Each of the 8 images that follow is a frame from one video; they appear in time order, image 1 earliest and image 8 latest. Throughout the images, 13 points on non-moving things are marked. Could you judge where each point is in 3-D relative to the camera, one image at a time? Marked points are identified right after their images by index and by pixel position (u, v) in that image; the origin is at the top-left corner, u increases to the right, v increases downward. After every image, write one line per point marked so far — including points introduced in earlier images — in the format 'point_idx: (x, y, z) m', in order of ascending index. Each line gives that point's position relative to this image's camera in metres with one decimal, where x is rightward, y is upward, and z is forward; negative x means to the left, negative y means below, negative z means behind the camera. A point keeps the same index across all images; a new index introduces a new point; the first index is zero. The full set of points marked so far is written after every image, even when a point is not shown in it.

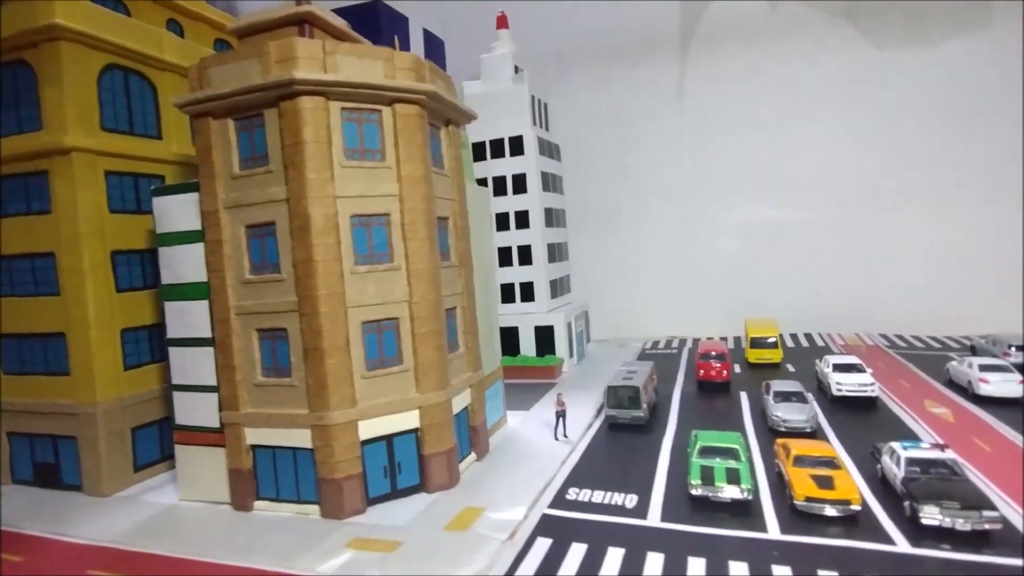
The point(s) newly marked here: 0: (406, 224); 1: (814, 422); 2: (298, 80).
0: (-2.7, +1.6, +15.1) m
1: (+9.3, -4.1, +18.3) m
2: (-4.8, +4.6, +13.3) m
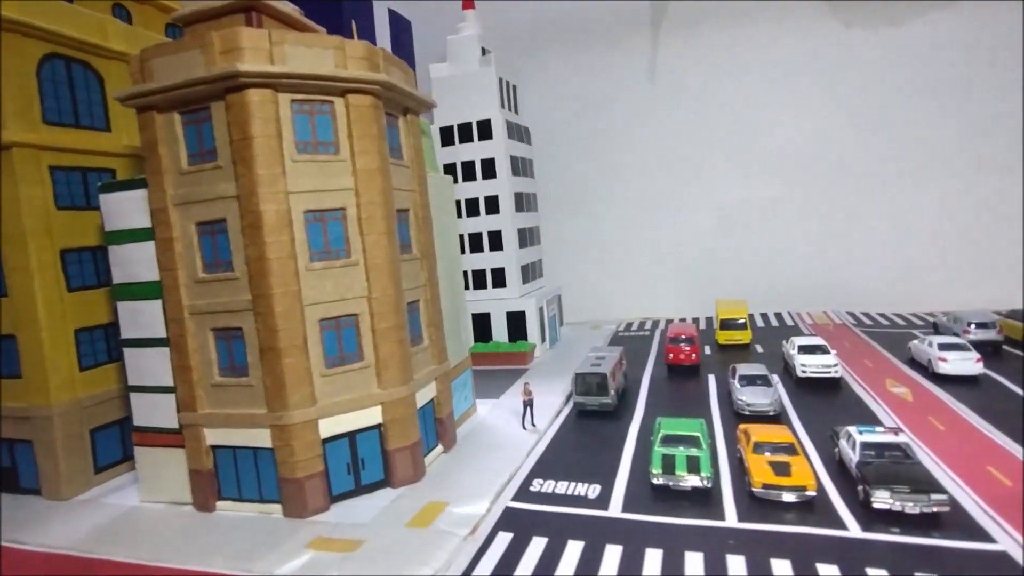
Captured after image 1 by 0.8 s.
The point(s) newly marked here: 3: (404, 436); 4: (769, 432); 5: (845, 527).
0: (-3.7, +1.7, +14.8) m
1: (+8.3, -3.6, +18.6) m
2: (-5.8, +4.6, +12.9) m
3: (-2.8, -3.8, +15.4) m
4: (+6.5, -3.6, +15.1) m
5: (+6.8, -4.9, +12.2) m
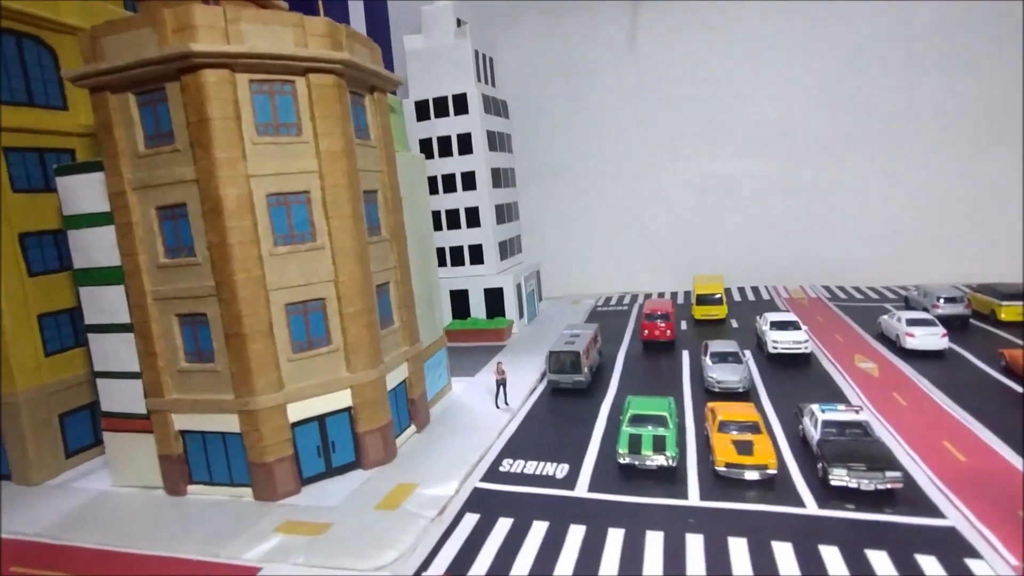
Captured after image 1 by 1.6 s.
0: (-4.5, +2.1, +14.6) m
1: (+7.4, -2.9, +18.9) m
2: (-6.6, +4.9, +12.4) m
3: (-3.6, -3.4, +15.5) m
4: (+5.7, -3.2, +15.3) m
5: (+6.1, -4.6, +12.5) m
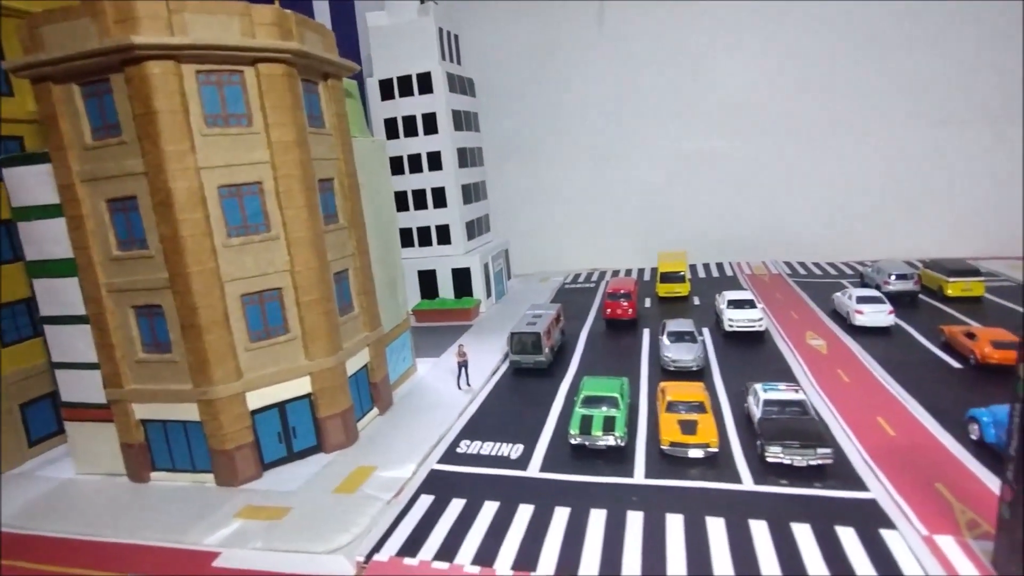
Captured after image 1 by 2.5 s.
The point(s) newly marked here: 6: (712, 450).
0: (-5.7, +2.4, +14.6) m
1: (+6.2, -2.3, +19.6) m
2: (-7.7, +5.0, +12.3) m
3: (-4.8, -3.1, +15.9) m
4: (+4.6, -2.8, +16.0) m
5: (+5.1, -4.3, +13.3) m
6: (+4.7, -3.8, +14.0) m
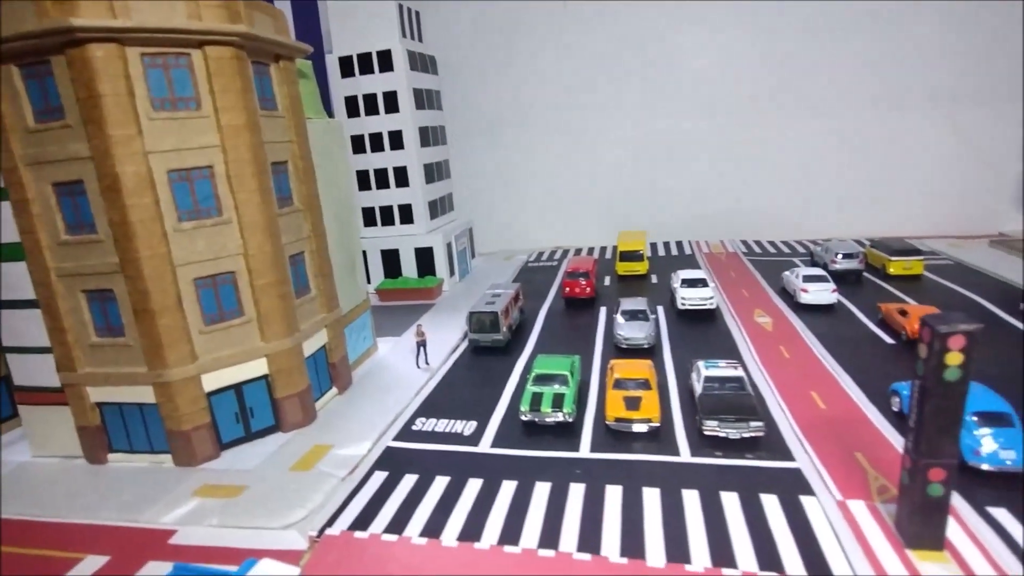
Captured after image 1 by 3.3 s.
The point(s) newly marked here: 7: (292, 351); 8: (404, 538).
0: (-6.9, +2.8, +14.7) m
1: (+4.7, -1.7, +20.3) m
2: (-8.8, +5.3, +12.2) m
3: (-6.0, -2.6, +16.2) m
4: (+3.3, -2.3, +16.7) m
5: (+3.9, -3.9, +14.1) m
6: (+3.5, -3.4, +14.8) m
7: (-5.9, -1.7, +16.1) m
8: (-2.1, -4.9, +11.6) m
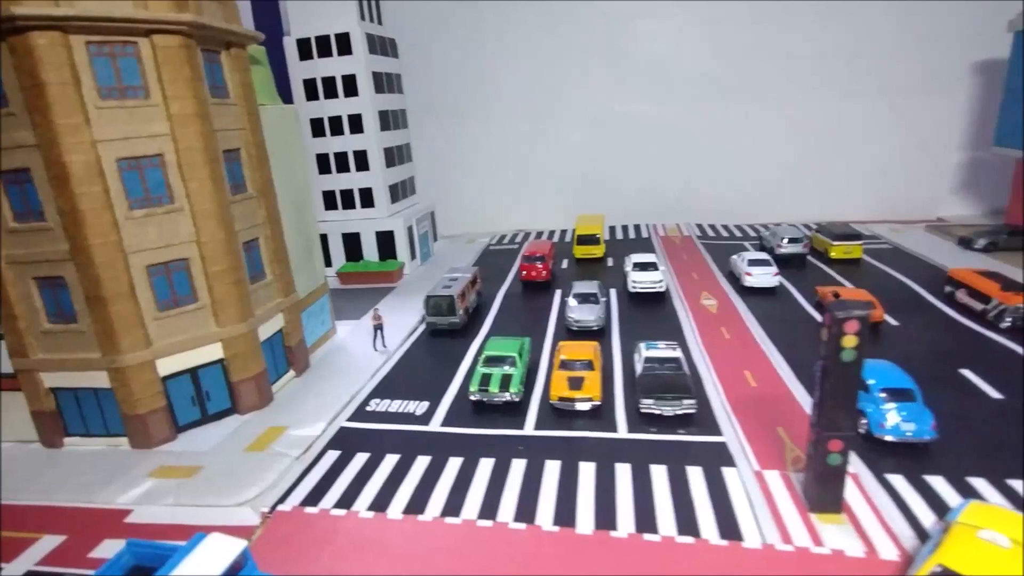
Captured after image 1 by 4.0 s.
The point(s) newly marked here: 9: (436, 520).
0: (-8.2, +3.1, +14.9) m
1: (+3.1, -1.1, +21.2) m
2: (-10.0, +5.6, +12.2) m
3: (-7.4, -2.2, +16.6) m
4: (+1.9, -1.8, +17.5) m
5: (+2.6, -3.6, +15.0) m
6: (+2.2, -3.0, +15.7) m
7: (-7.3, -1.3, +16.5) m
8: (-3.3, -4.6, +12.3) m
9: (-1.5, -4.6, +11.9) m
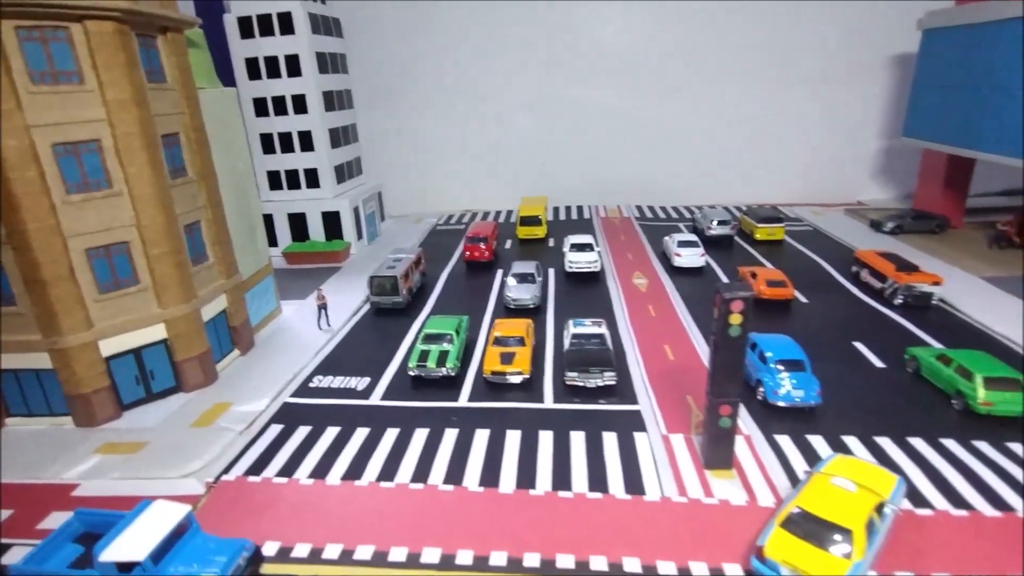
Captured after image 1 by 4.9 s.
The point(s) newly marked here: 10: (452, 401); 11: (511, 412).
0: (-10.0, +3.5, +15.2) m
1: (+0.9, -0.4, +22.4) m
2: (-11.6, +5.9, +12.3) m
3: (-9.3, -1.7, +17.2) m
4: (0.0, -1.2, +18.7) m
5: (+0.8, -3.1, +16.3) m
6: (+0.4, -2.5, +16.9) m
7: (-9.2, -0.8, +17.0) m
8: (-4.9, -4.3, +13.2) m
9: (-3.0, -4.3, +12.9) m
10: (-1.6, -3.1, +16.4) m
11: (0.0, -3.3, +15.7) m
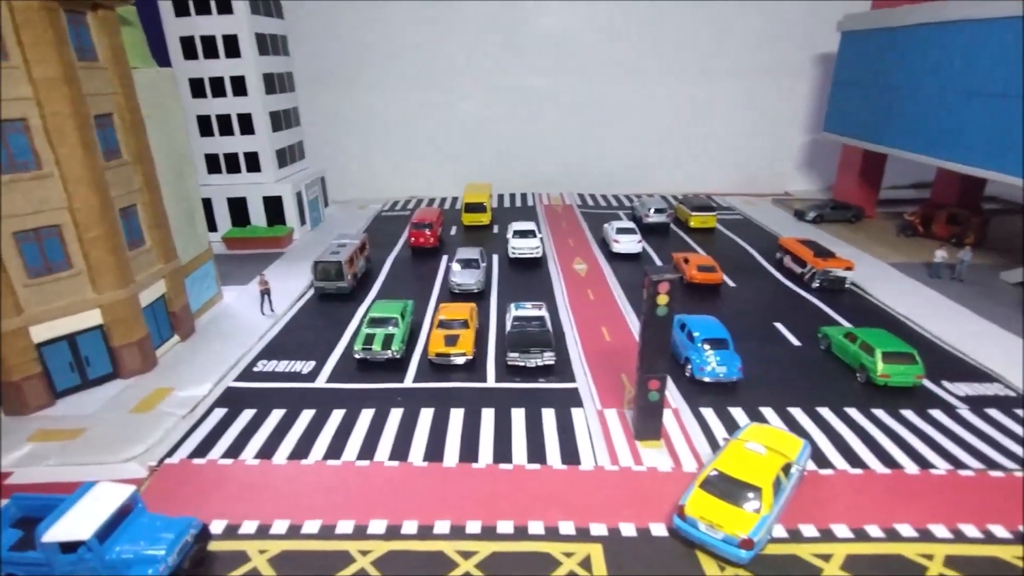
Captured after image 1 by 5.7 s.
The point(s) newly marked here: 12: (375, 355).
0: (-11.4, +3.9, +14.7) m
1: (-1.2, +0.2, +23.0) m
2: (-12.8, +6.2, +11.6) m
3: (-10.9, -1.3, +16.9) m
4: (-1.8, -0.8, +19.2) m
5: (-0.7, -2.6, +17.0) m
6: (-1.3, -2.1, +17.5) m
7: (-10.8, -0.4, +16.7) m
8: (-6.2, -3.9, +13.4) m
9: (-4.3, -3.9, +13.3) m
10: (-3.2, -2.7, +16.8) m
11: (-1.6, -2.8, +16.3) m
12: (-4.1, -2.0, +17.6) m
